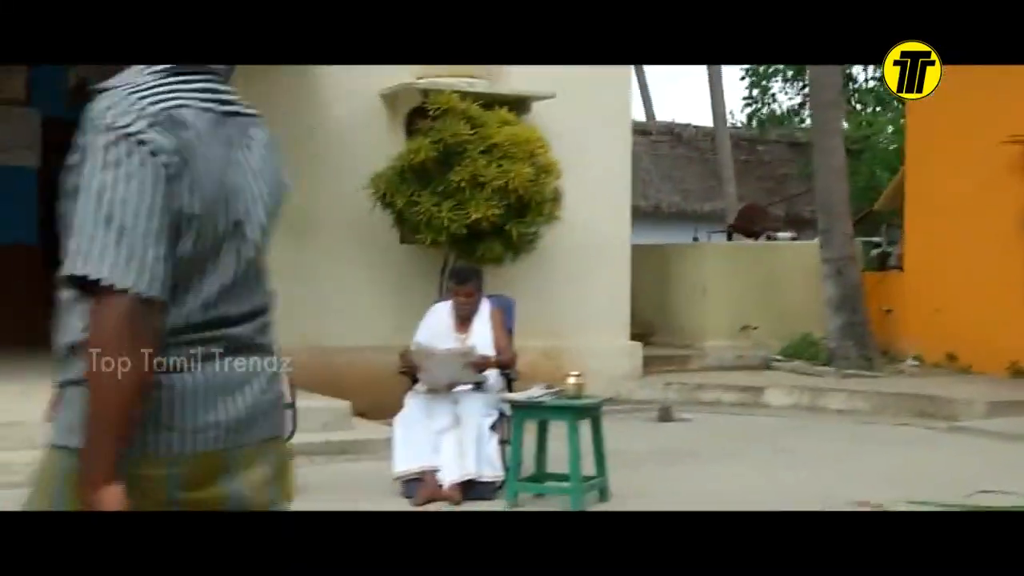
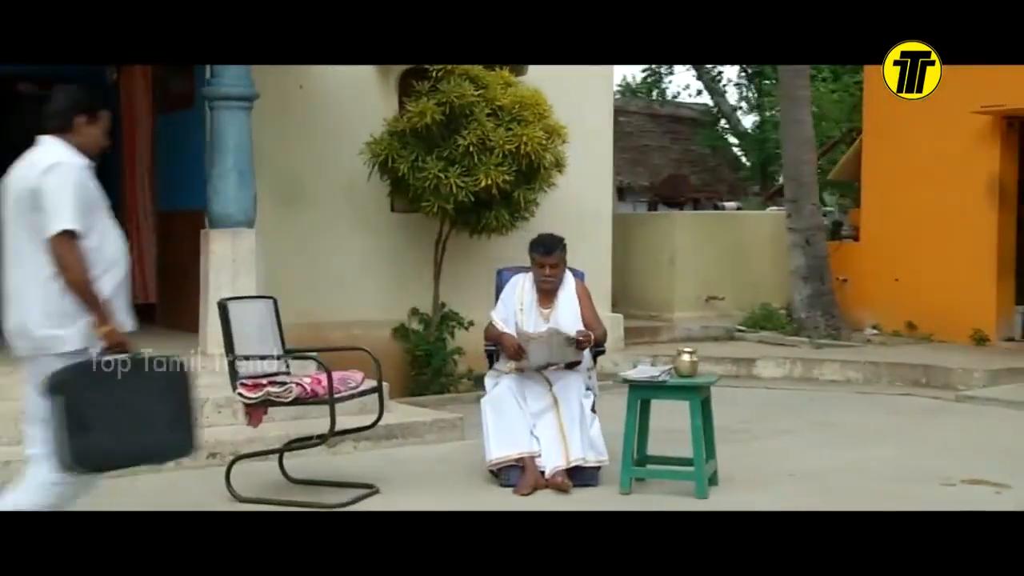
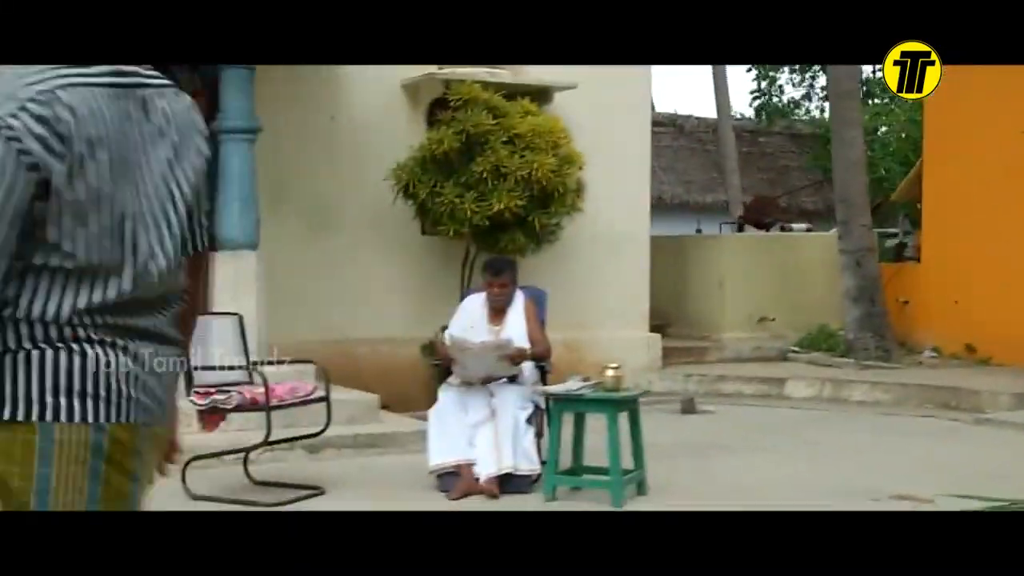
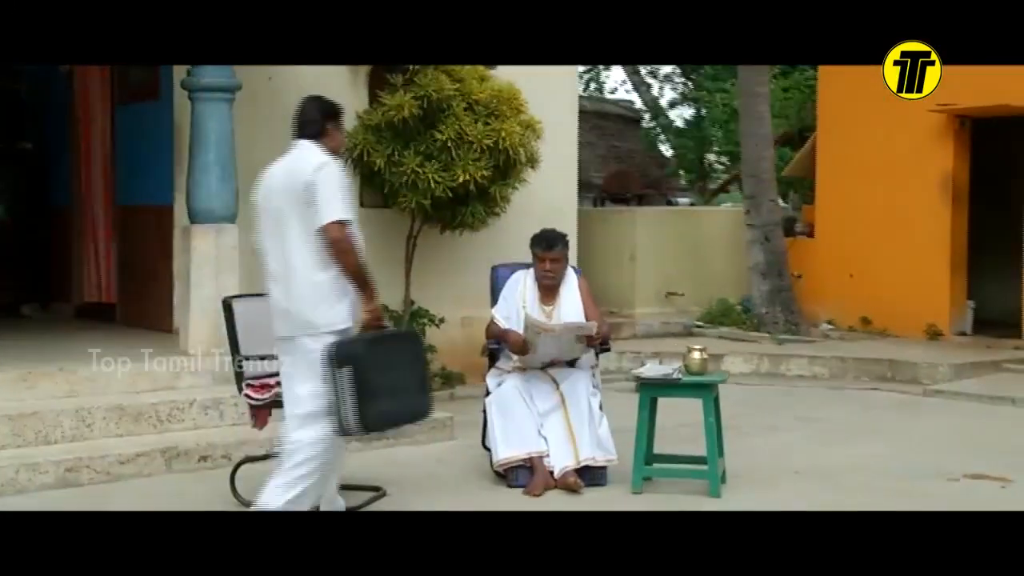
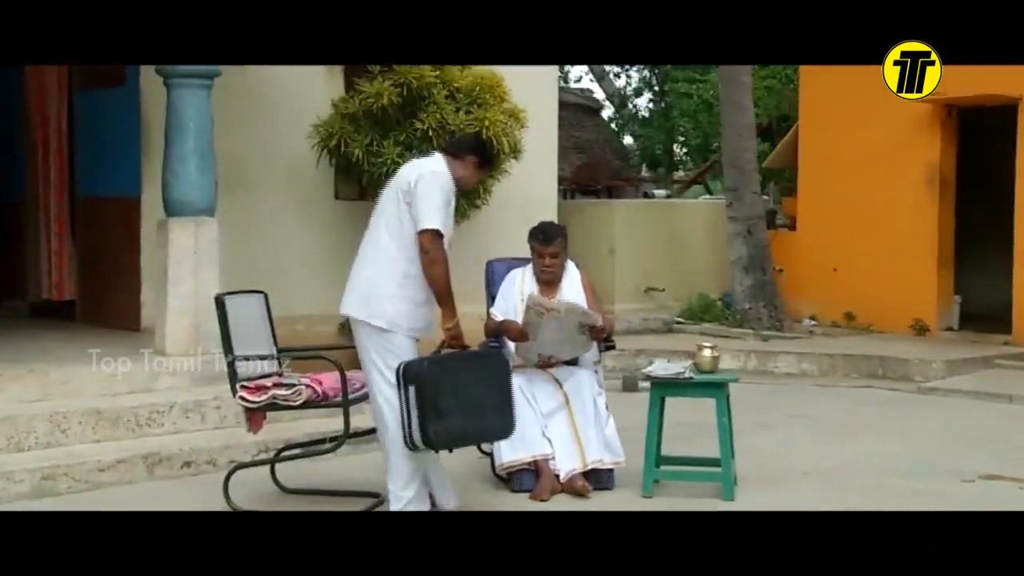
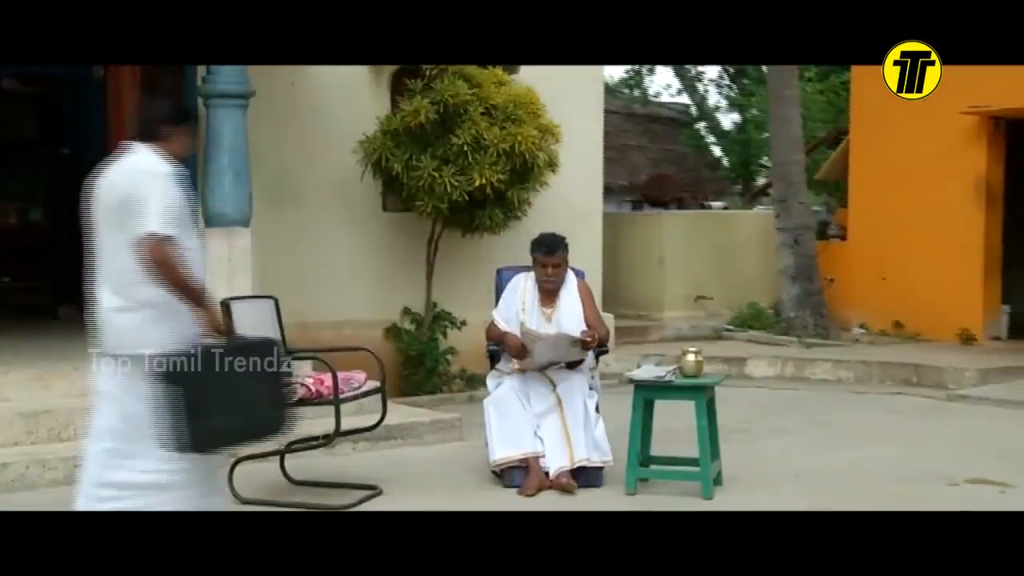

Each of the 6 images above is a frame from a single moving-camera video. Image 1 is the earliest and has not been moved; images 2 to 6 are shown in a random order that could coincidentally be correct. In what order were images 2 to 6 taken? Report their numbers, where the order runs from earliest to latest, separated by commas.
3, 2, 6, 4, 5
